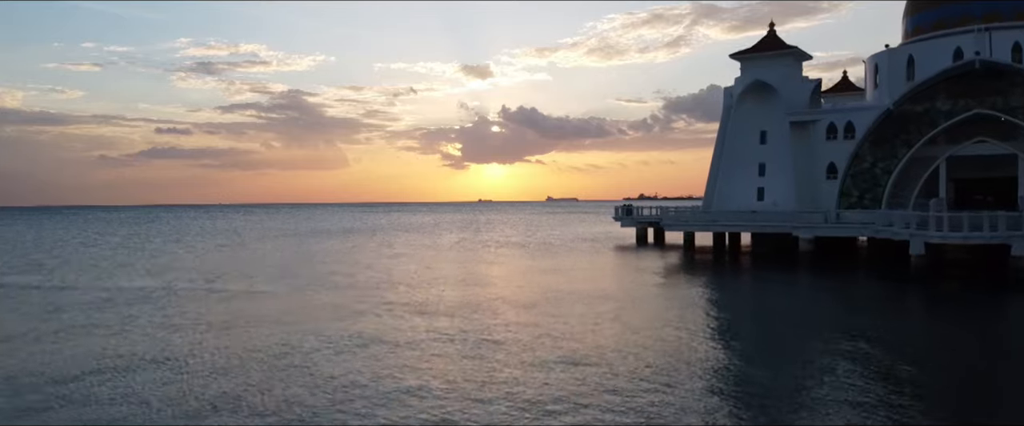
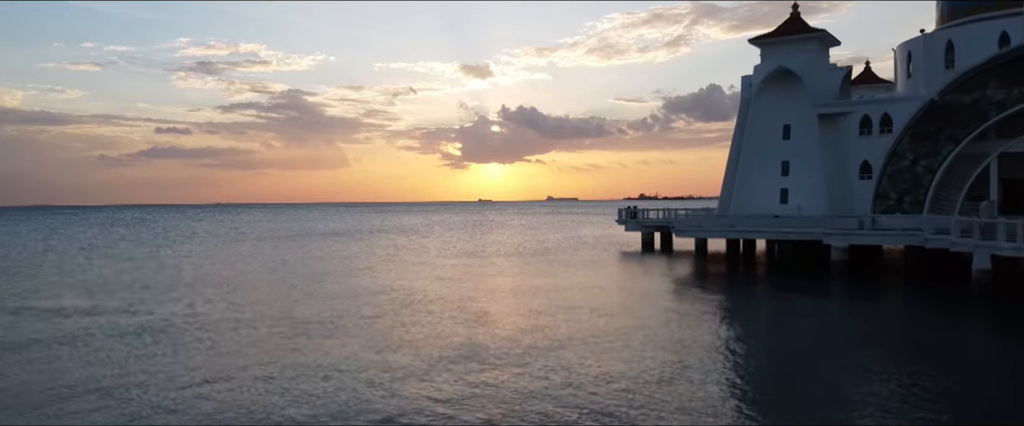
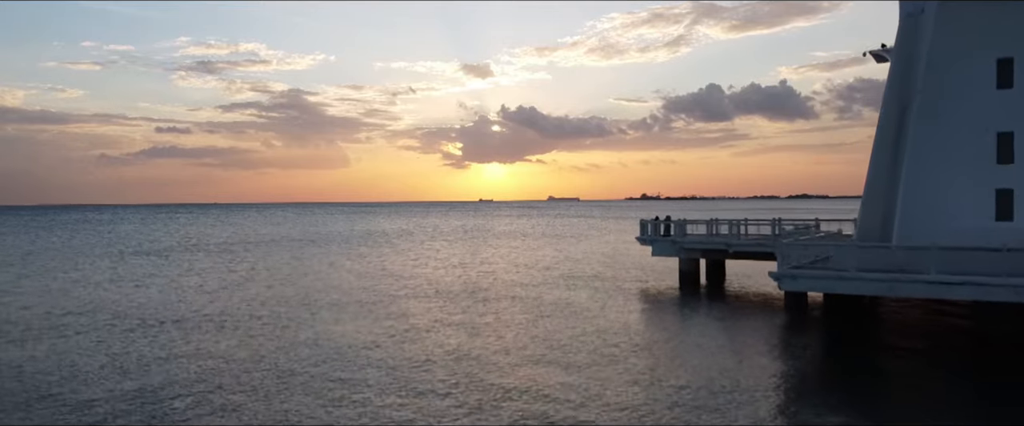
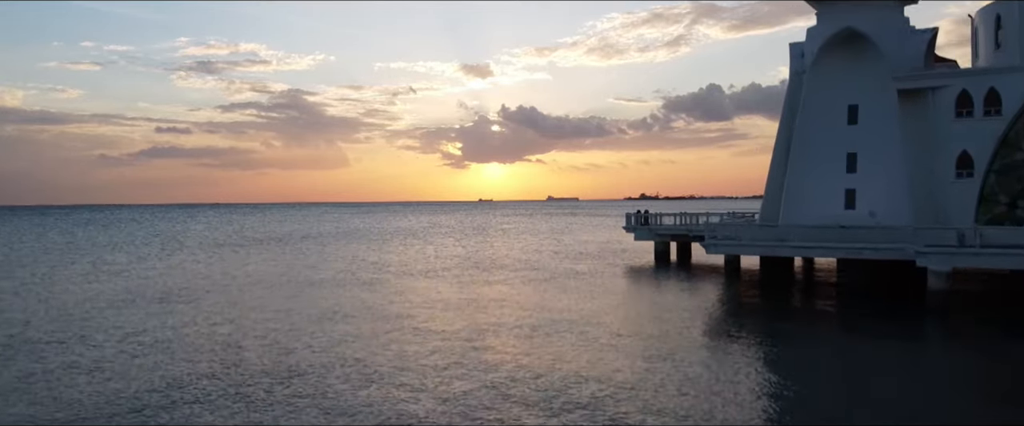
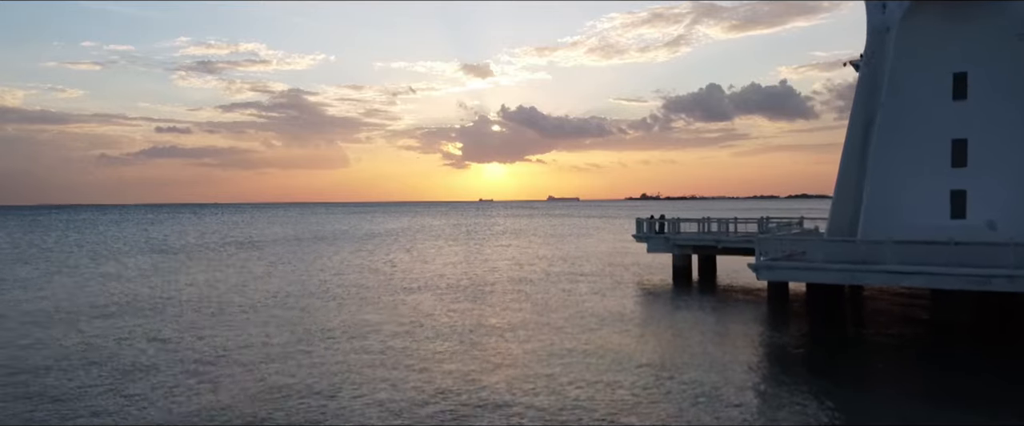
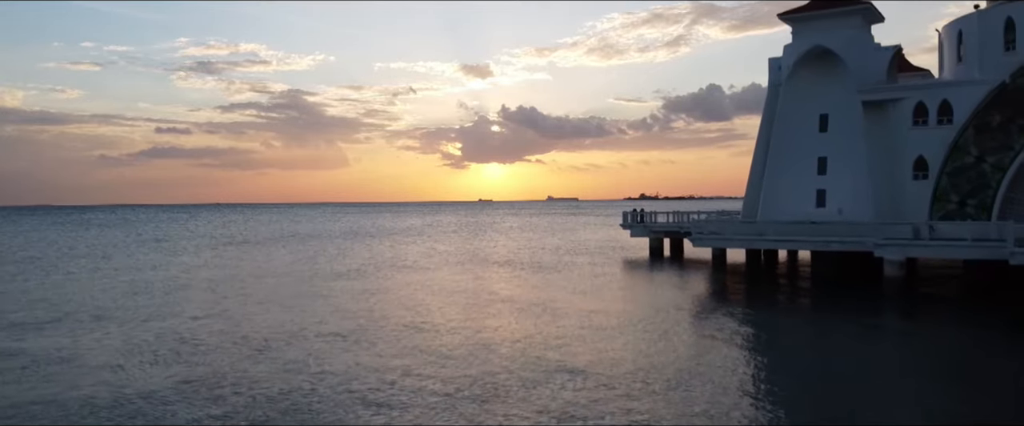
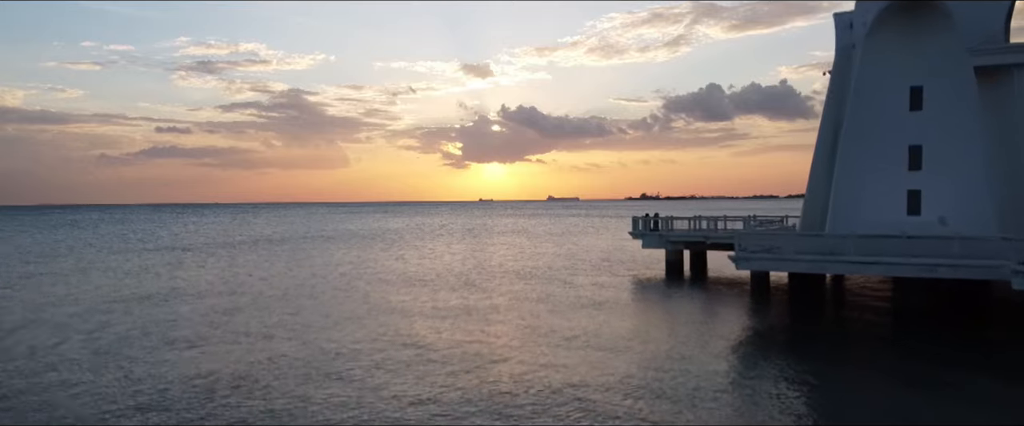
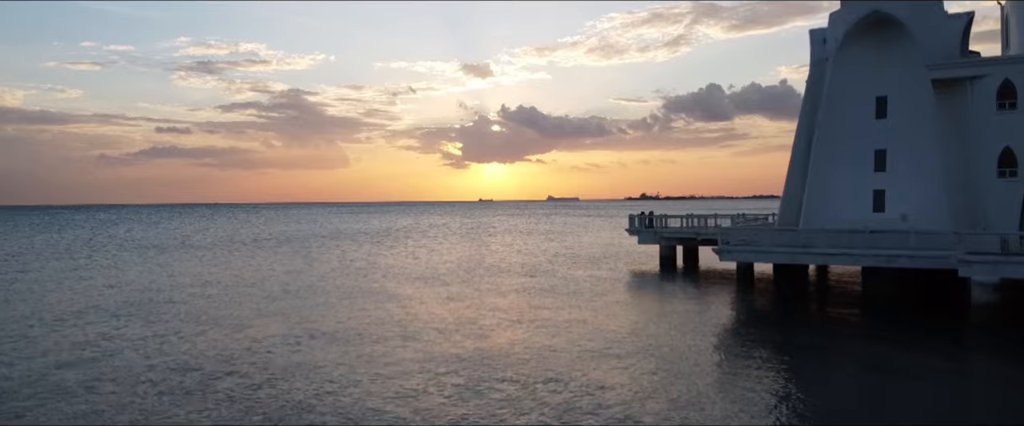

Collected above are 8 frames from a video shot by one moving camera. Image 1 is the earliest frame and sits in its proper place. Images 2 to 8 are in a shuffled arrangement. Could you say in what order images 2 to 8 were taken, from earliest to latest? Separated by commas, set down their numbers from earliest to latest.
2, 6, 4, 8, 7, 5, 3
